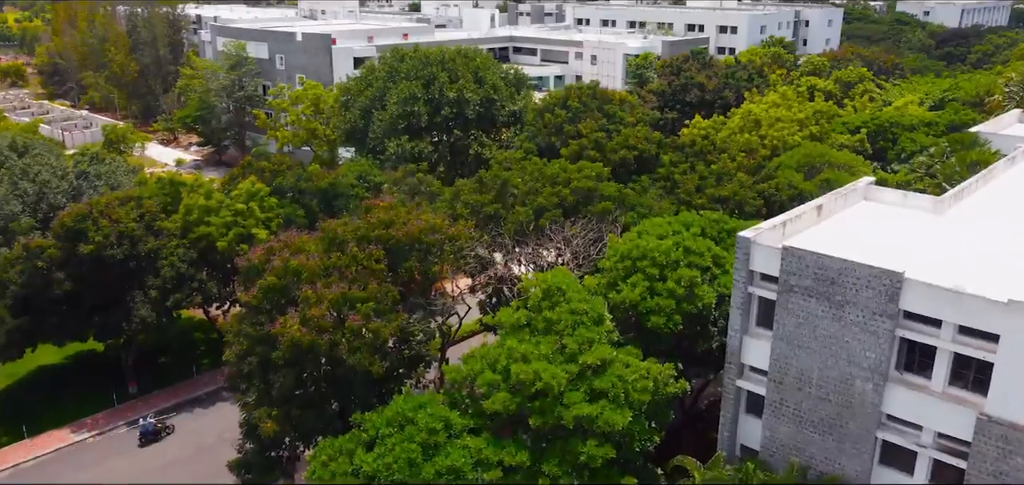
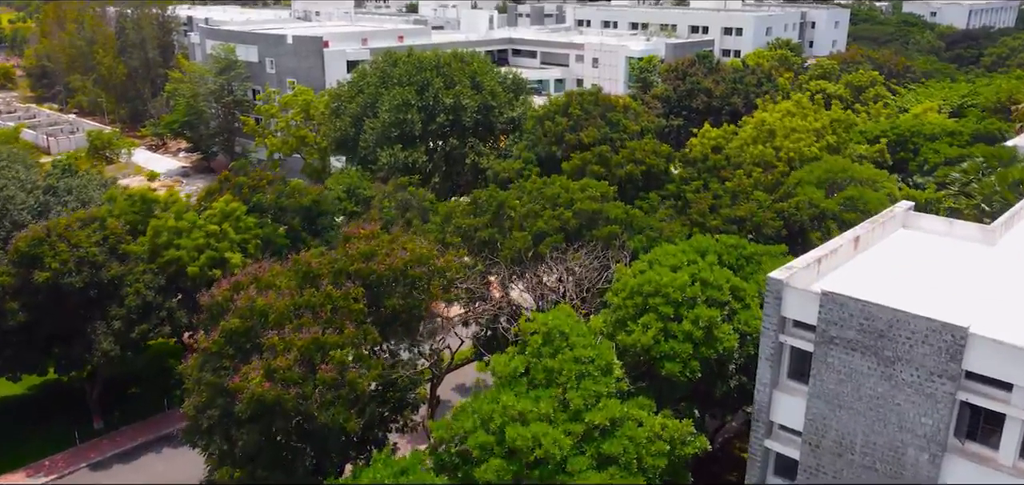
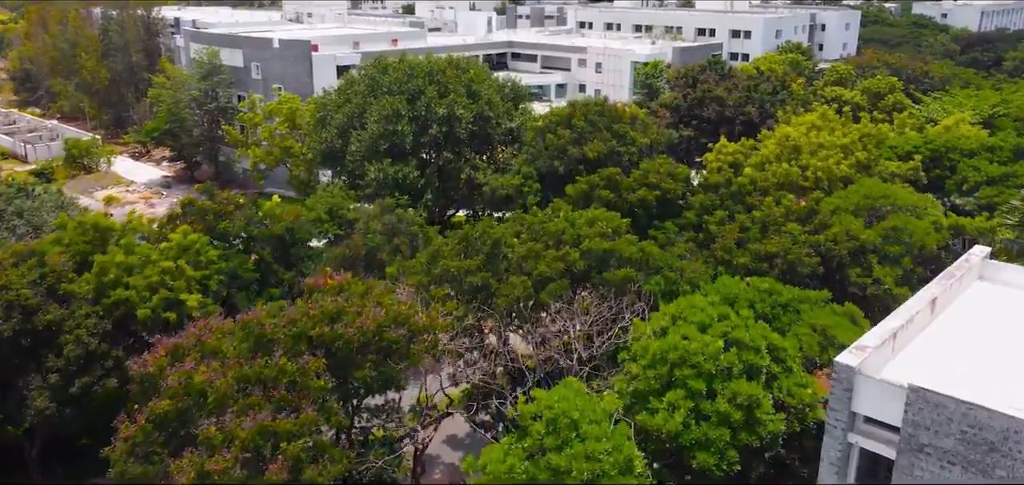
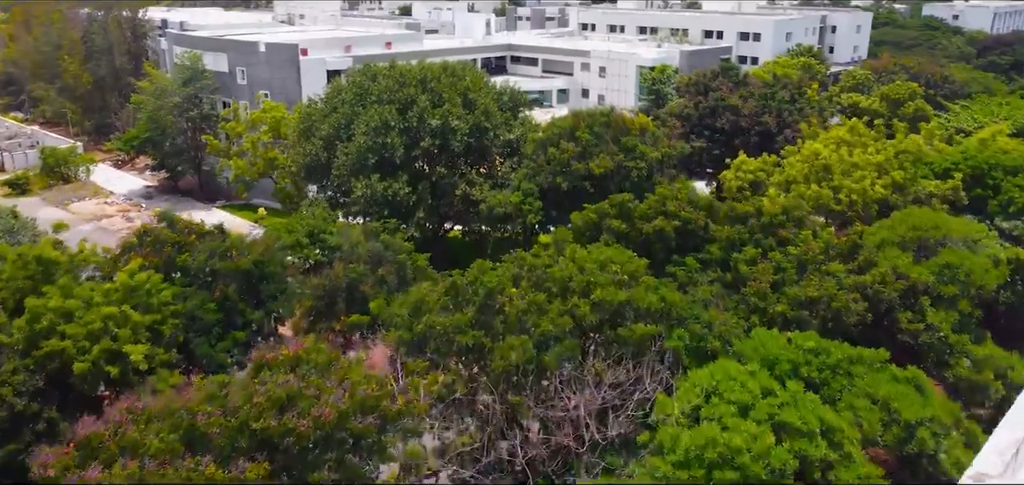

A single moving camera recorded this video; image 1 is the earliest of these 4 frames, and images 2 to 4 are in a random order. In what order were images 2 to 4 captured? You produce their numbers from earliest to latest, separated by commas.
2, 3, 4
